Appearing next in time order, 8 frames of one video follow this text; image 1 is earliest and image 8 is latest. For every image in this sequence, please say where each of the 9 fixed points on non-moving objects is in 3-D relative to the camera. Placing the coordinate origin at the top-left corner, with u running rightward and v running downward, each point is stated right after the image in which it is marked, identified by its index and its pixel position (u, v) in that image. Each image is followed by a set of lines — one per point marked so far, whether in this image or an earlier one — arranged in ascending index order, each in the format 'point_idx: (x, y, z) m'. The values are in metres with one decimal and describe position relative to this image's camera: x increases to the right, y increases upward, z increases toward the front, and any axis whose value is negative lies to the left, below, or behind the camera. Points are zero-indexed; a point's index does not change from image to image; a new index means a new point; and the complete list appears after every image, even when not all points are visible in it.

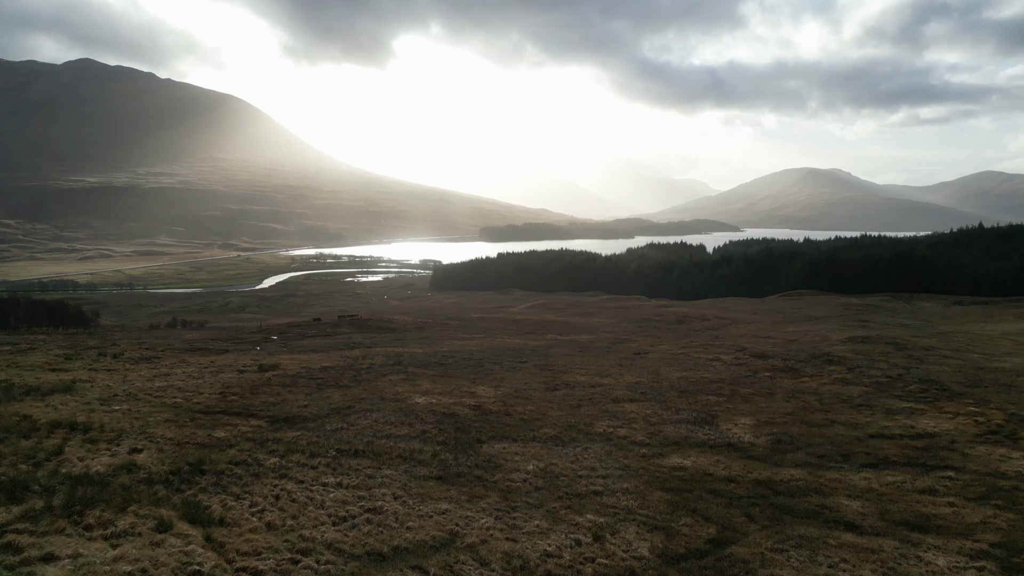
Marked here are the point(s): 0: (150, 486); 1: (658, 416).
0: (-9.3, -5.1, +13.1) m
1: (+5.7, -4.8, +19.3) m
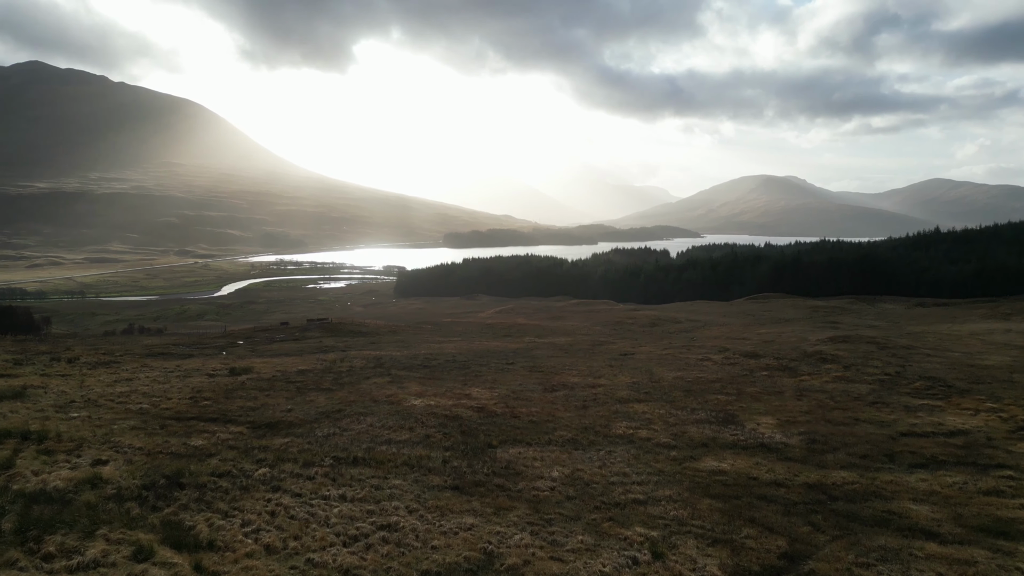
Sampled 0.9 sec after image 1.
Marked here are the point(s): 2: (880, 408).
0: (-8.7, -4.8, +11.3) m
1: (+5.9, -4.6, +18.3) m
2: (+13.2, -4.4, +18.2) m
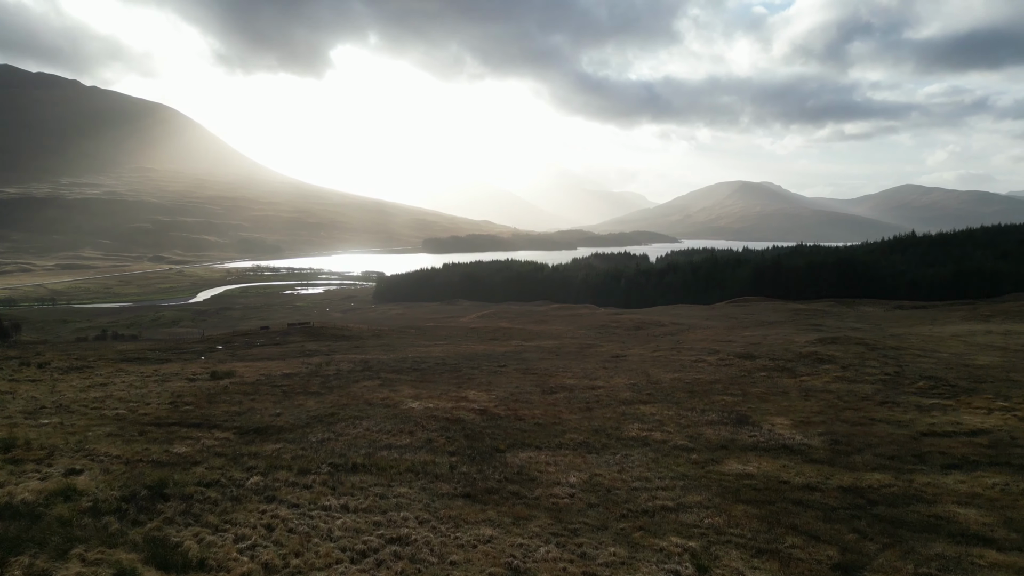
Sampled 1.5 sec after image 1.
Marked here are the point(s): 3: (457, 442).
0: (-8.3, -4.6, +10.2) m
1: (+6.1, -4.5, +17.7) m
2: (+13.3, -4.3, +17.8) m
3: (-1.6, -4.6, +15.2) m
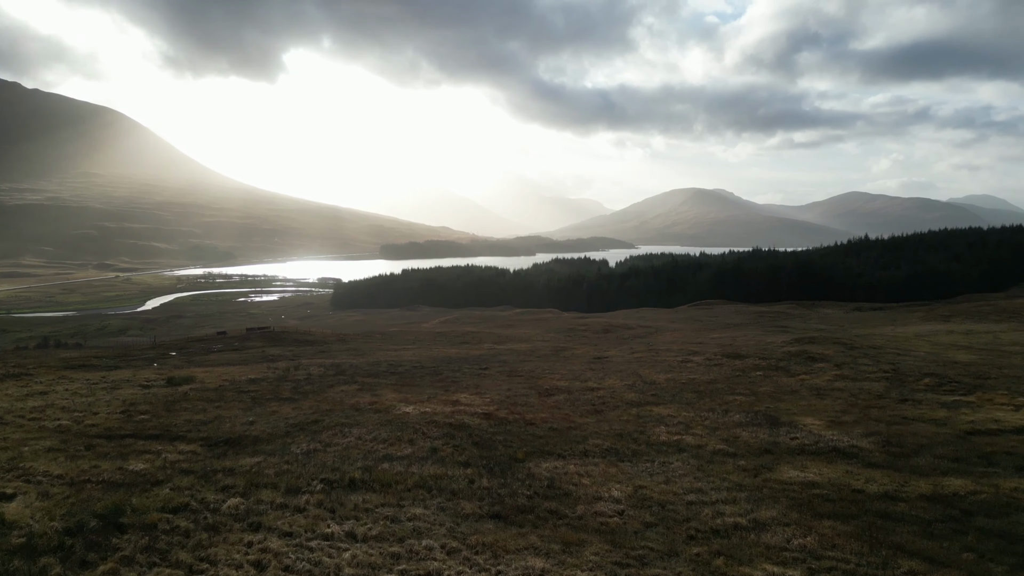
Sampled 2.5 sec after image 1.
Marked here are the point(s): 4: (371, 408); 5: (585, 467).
0: (-7.5, -4.3, +8.0) m
1: (+6.4, -4.2, +16.4) m
2: (+13.6, -4.0, +17.0) m
3: (-1.2, -4.3, +13.4) m
4: (-5.4, -4.6, +19.5) m
5: (+1.7, -4.2, +11.8) m
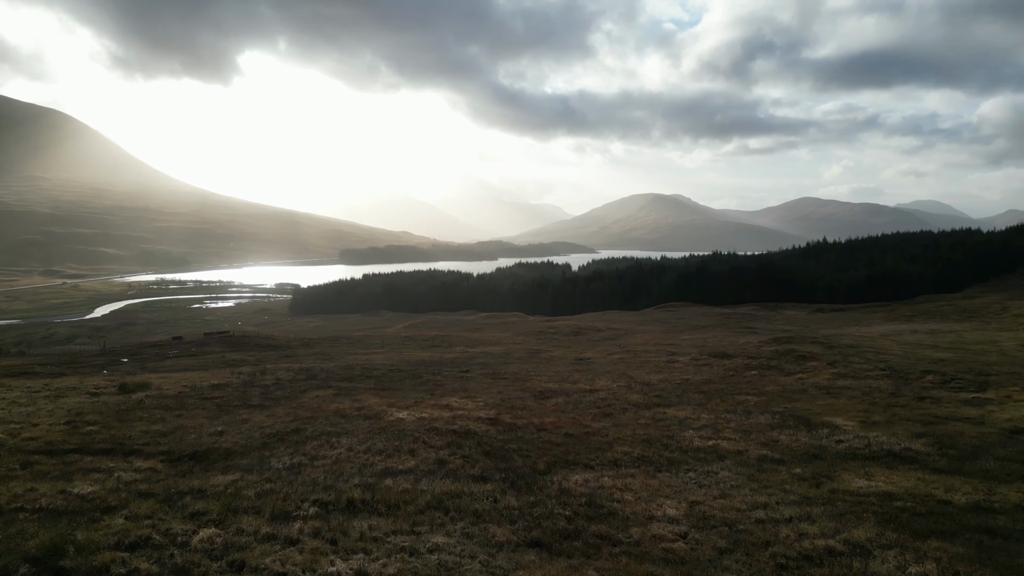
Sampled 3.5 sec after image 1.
0: (-6.7, -4.0, +5.9) m
1: (+6.6, -3.9, +15.2) m
2: (+13.8, -3.7, +16.2) m
3: (-0.7, -4.0, +11.7) m
4: (-5.4, -4.4, +17.6) m
5: (+2.2, -3.9, +10.3) m
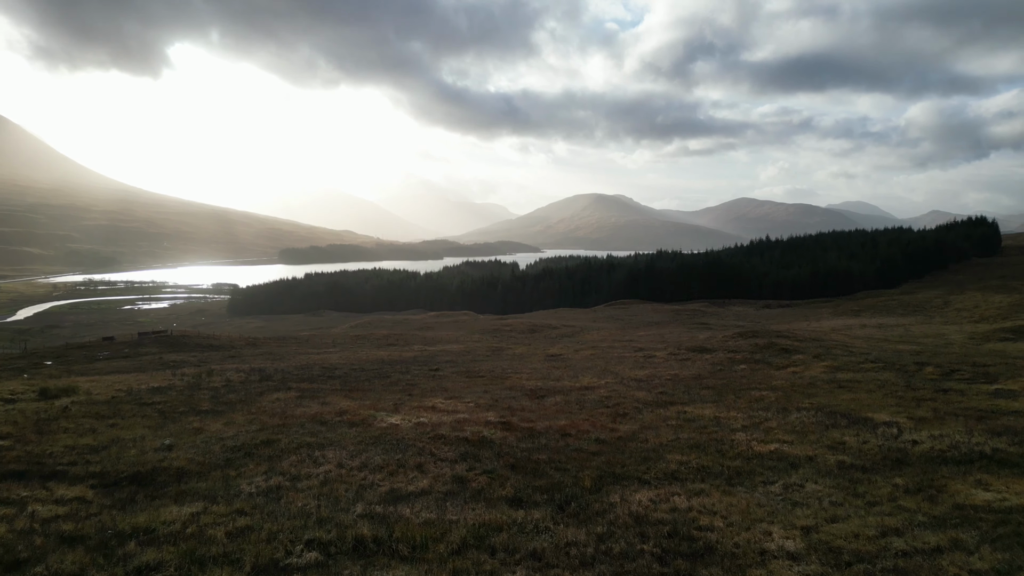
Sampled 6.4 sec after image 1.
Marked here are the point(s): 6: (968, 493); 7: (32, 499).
0: (-5.5, -3.6, +3.3) m
1: (+7.0, -3.5, +13.7) m
2: (+14.0, -3.3, +15.3) m
3: (0.0, -3.6, +9.6) m
4: (-5.2, -3.9, +15.0) m
5: (+3.1, -3.5, +8.4) m
6: (+7.2, -3.3, +8.1) m
7: (-9.8, -4.3, +10.4) m
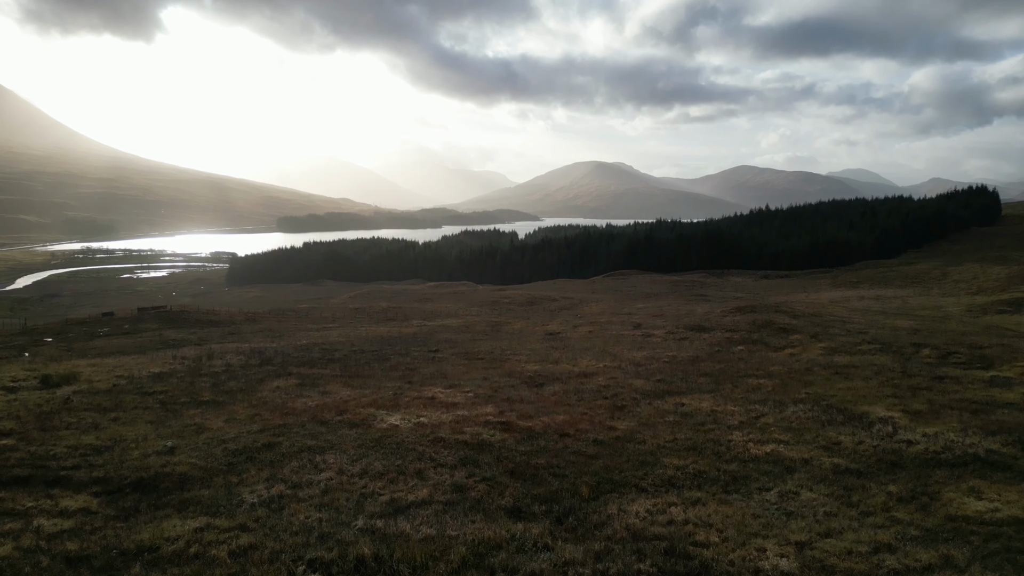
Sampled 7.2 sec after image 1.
0: (-5.5, -4.2, +3.4) m
1: (+6.9, -3.4, +13.8) m
2: (+14.0, -3.0, +15.4) m
3: (-0.1, -3.8, +9.7) m
4: (-5.2, -3.9, +15.1) m
5: (+3.0, -3.7, +8.5) m
6: (+7.2, -3.5, +8.2) m
7: (-9.8, -4.6, +10.5) m
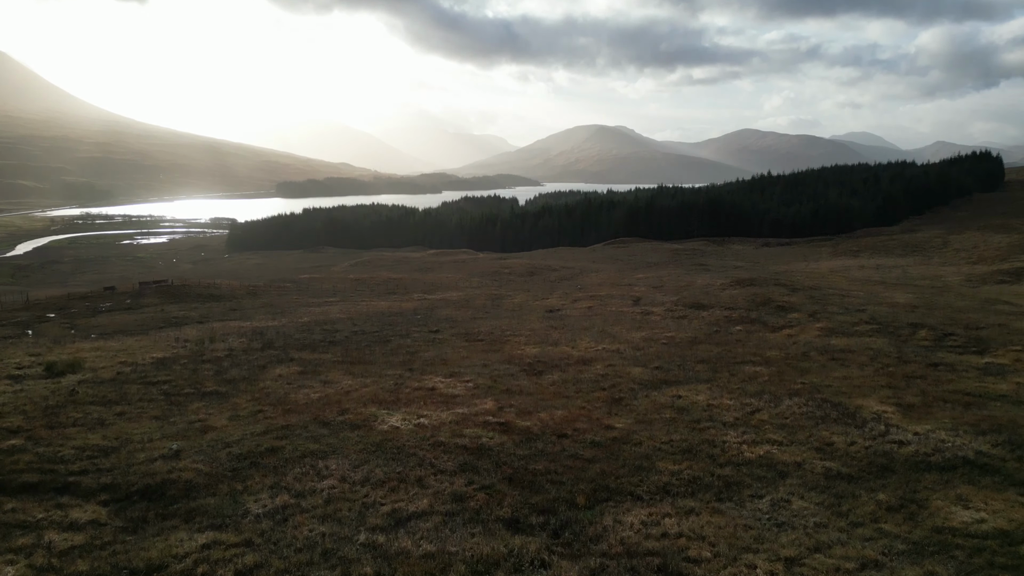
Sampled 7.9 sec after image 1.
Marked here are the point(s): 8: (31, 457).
0: (-5.5, -4.9, +3.6) m
1: (+6.9, -3.3, +14.0) m
2: (+13.9, -2.7, +15.6) m
3: (-0.1, -4.1, +9.9) m
4: (-5.2, -4.0, +15.3) m
5: (+3.0, -4.0, +8.7) m
6: (+7.2, -3.7, +8.4) m
7: (-9.8, -4.9, +10.7) m
8: (-13.2, -4.8, +13.8) m
